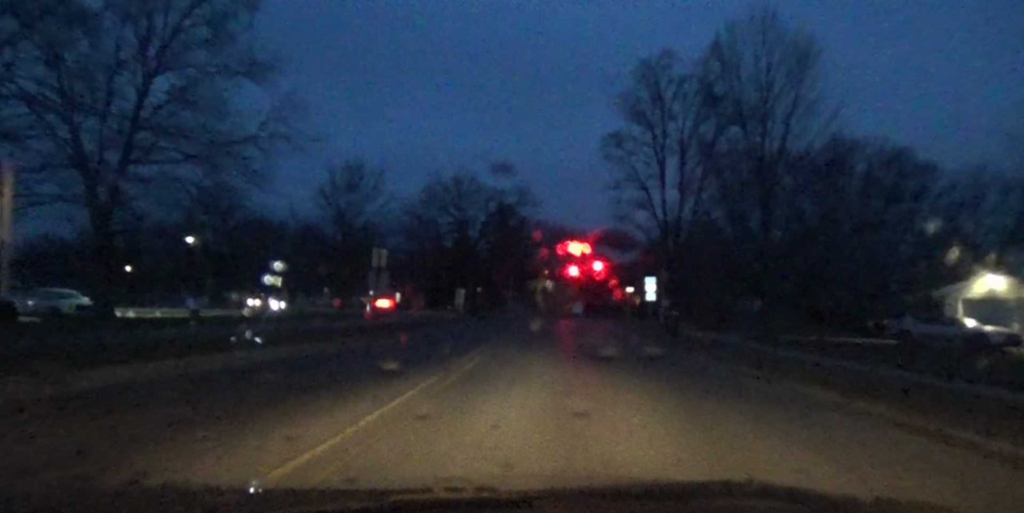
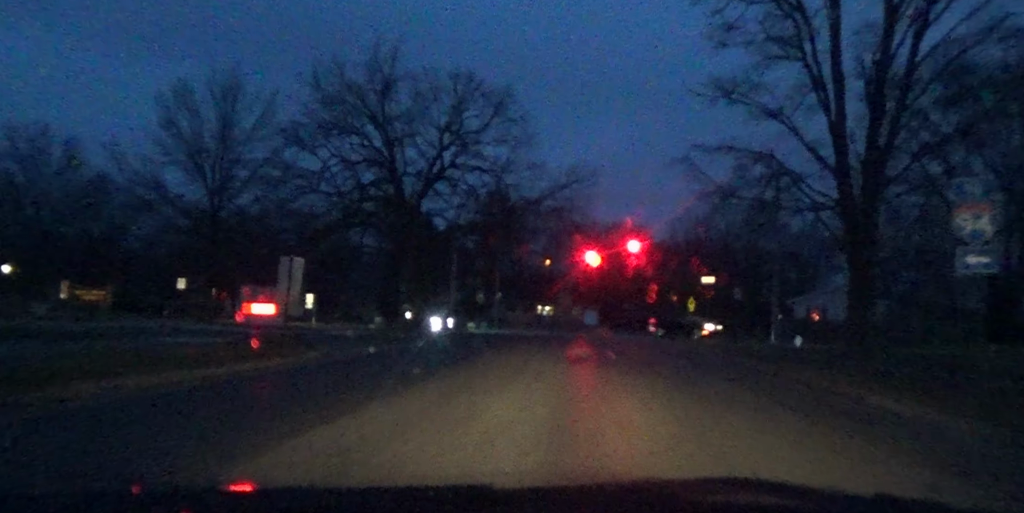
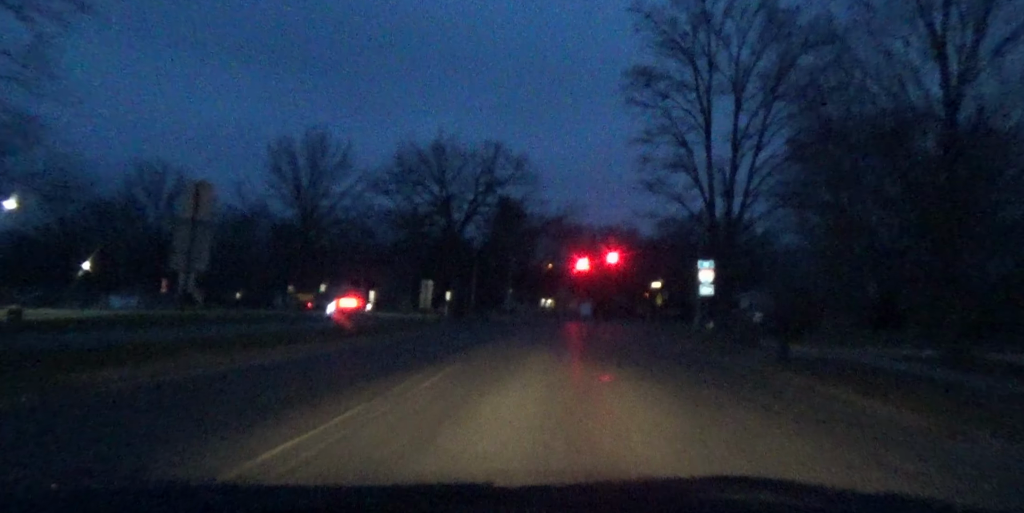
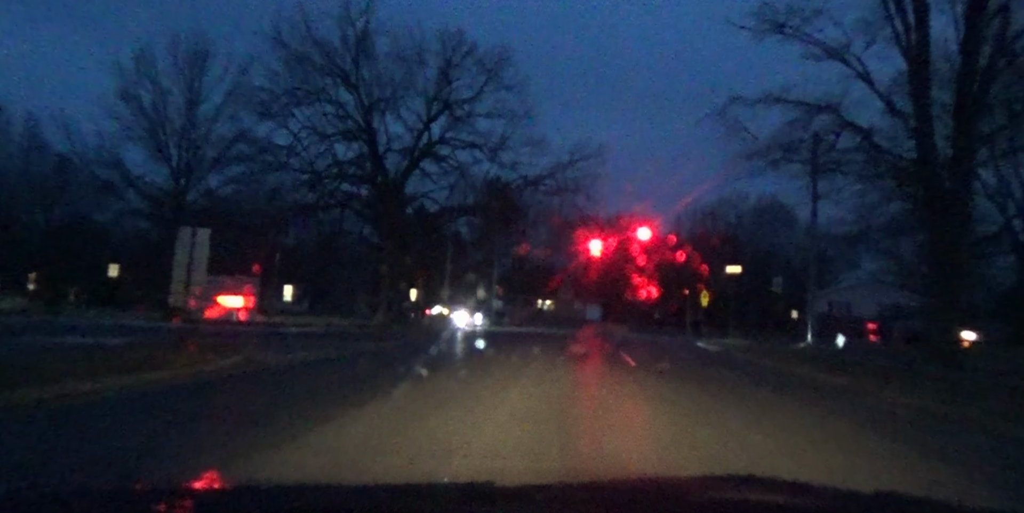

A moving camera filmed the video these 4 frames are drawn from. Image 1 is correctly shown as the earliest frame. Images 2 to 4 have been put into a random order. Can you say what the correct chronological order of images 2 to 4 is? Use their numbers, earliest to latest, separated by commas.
3, 2, 4
